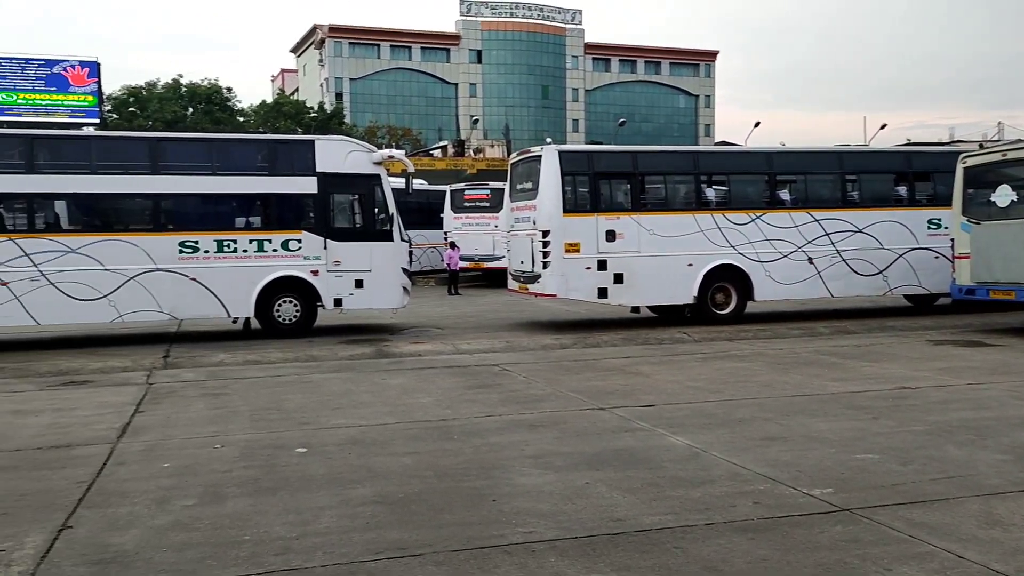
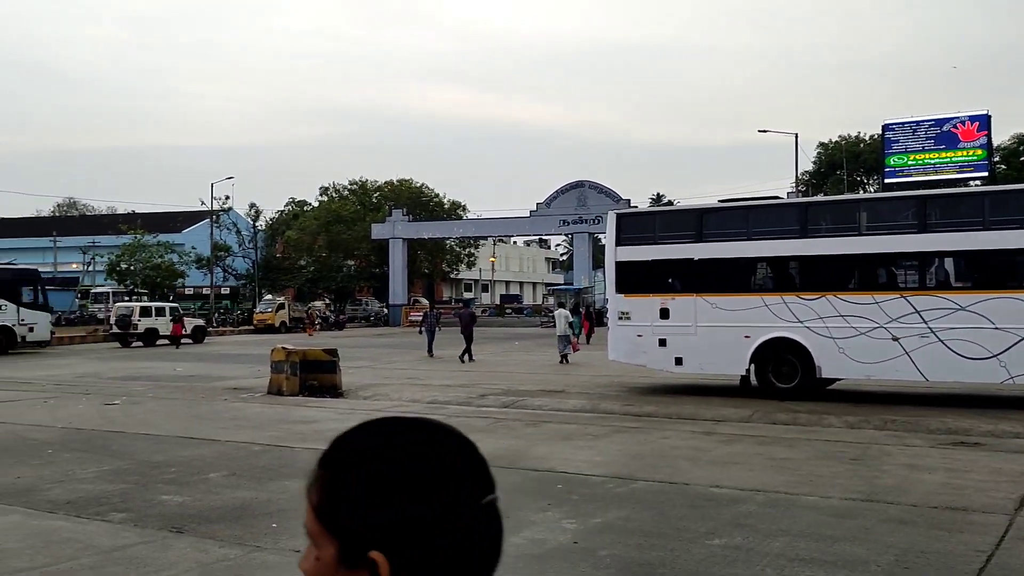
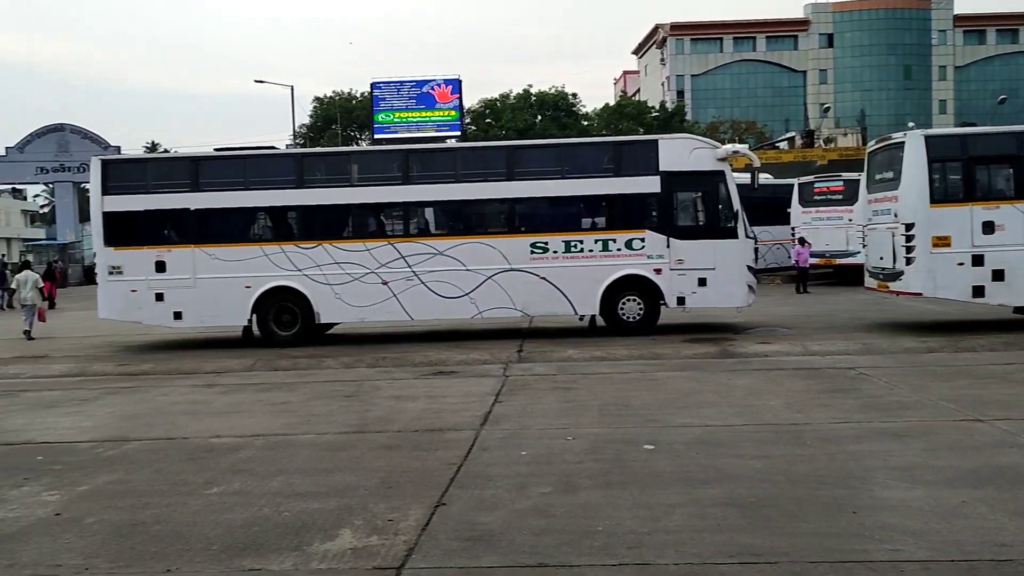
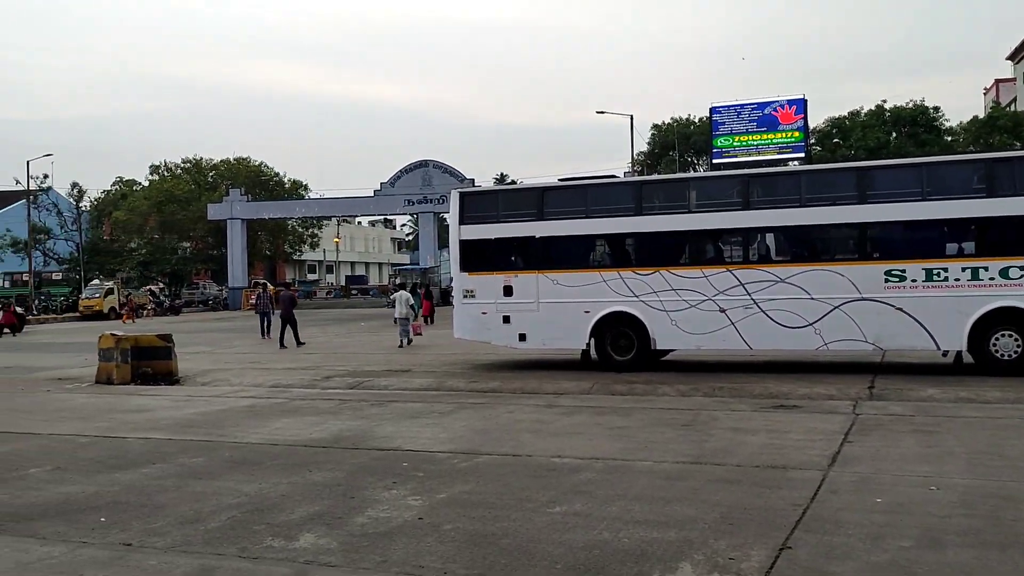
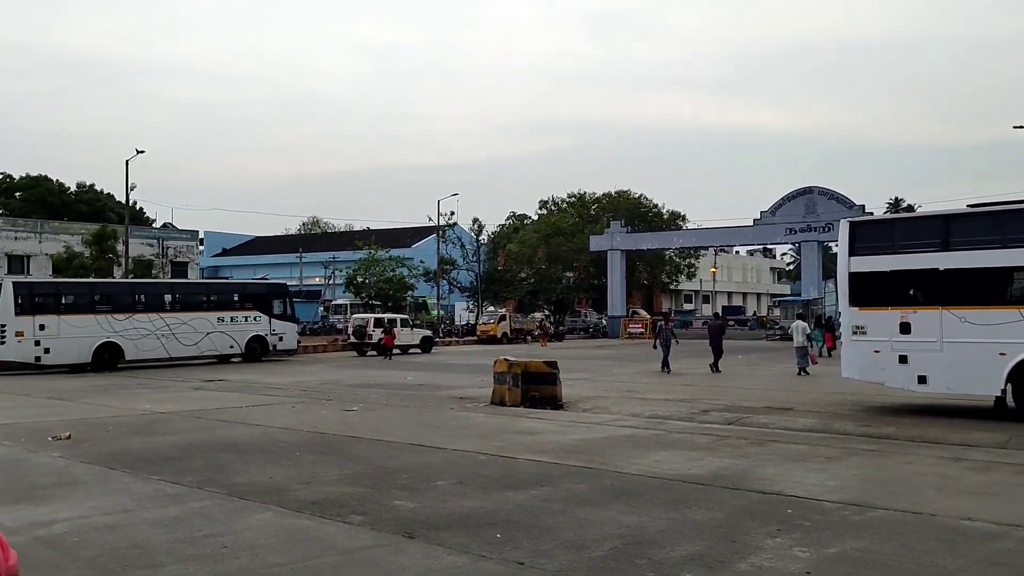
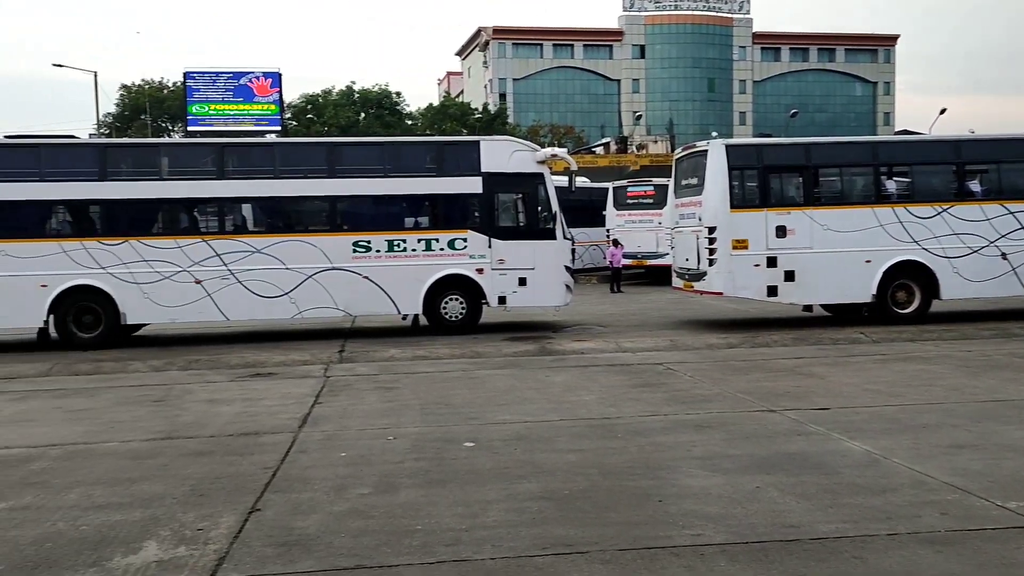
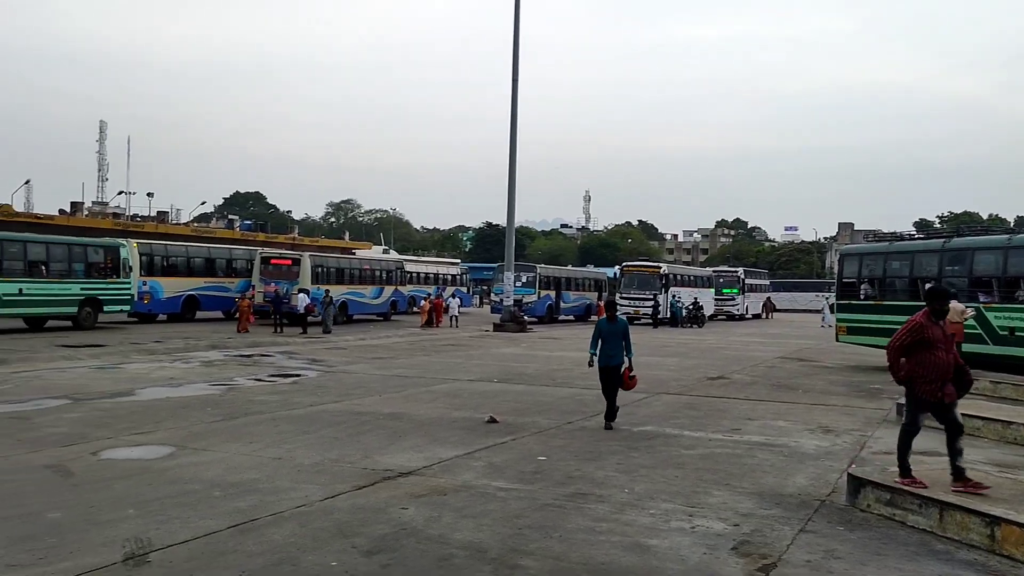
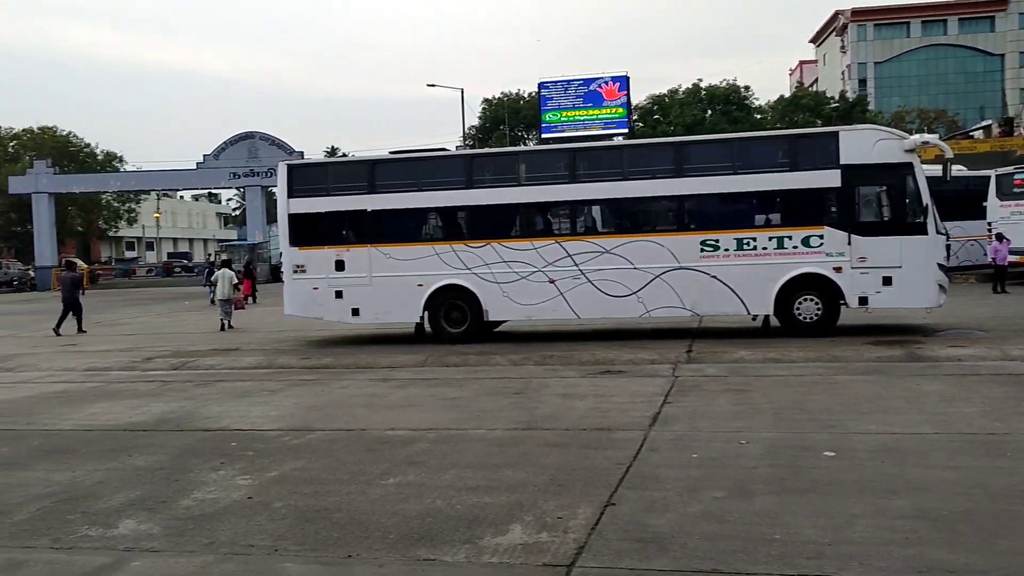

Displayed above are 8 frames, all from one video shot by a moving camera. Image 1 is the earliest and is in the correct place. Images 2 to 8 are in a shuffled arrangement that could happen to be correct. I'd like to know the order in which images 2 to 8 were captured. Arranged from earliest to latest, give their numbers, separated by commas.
6, 3, 8, 4, 2, 5, 7
